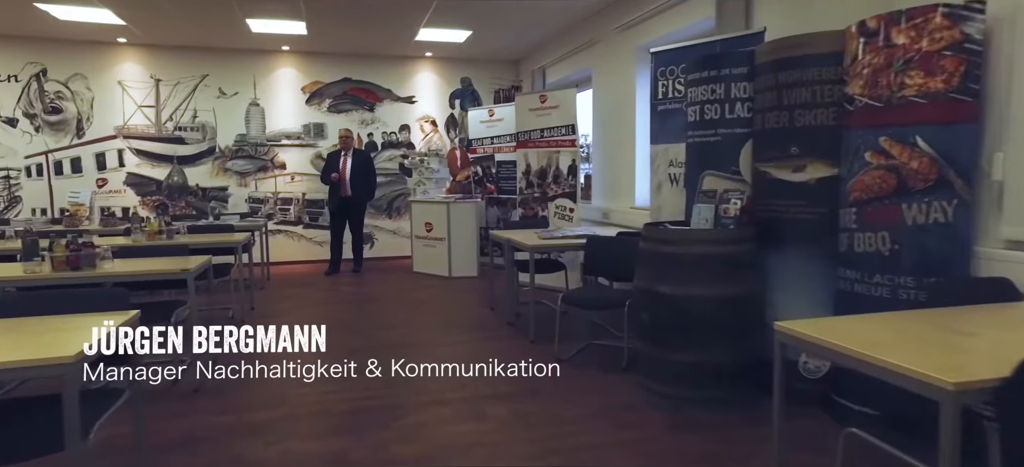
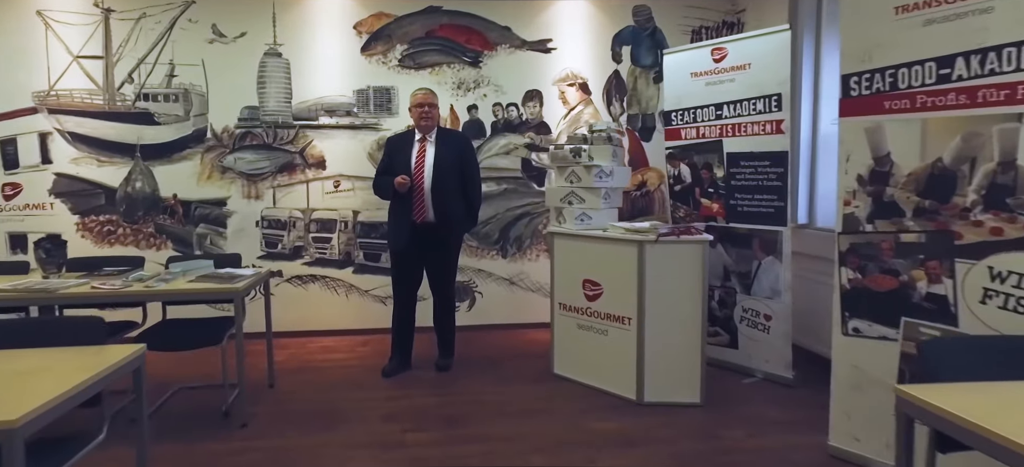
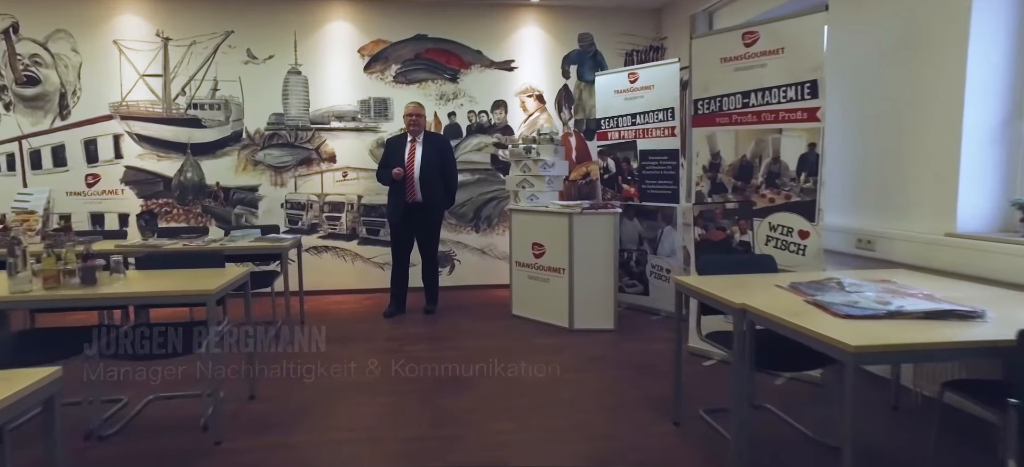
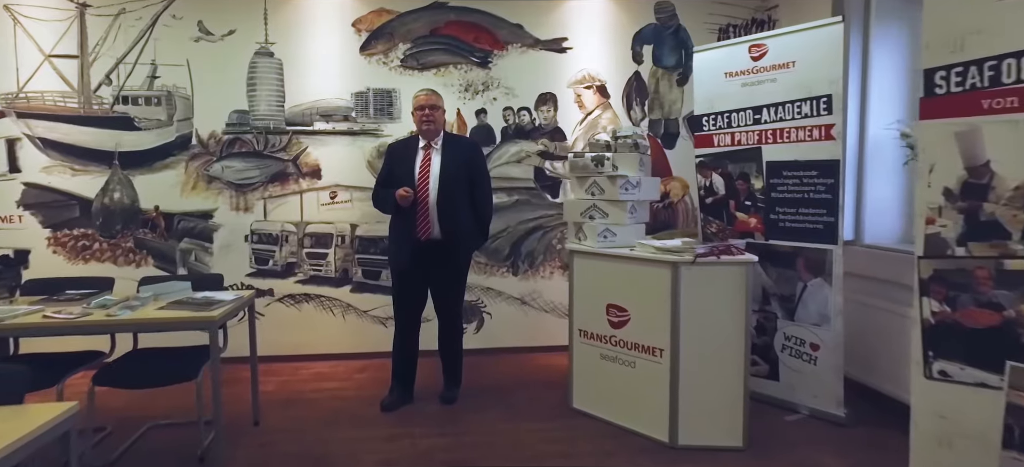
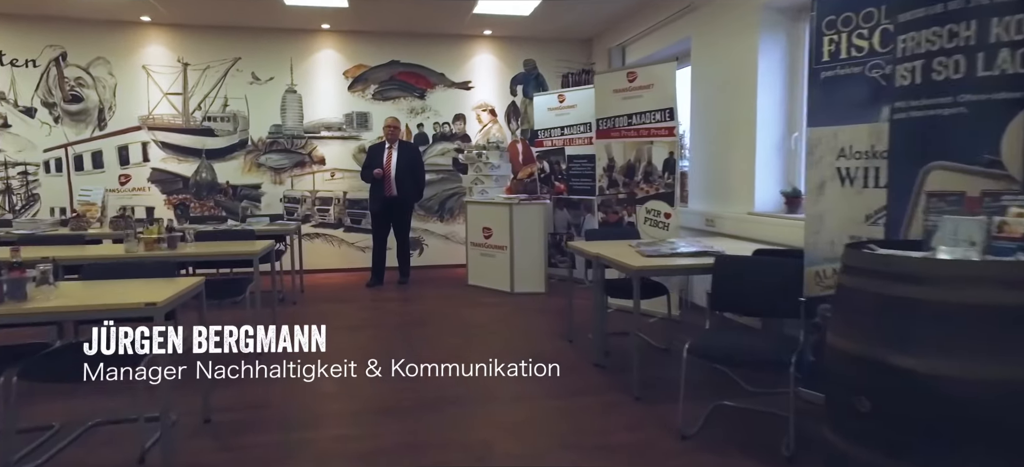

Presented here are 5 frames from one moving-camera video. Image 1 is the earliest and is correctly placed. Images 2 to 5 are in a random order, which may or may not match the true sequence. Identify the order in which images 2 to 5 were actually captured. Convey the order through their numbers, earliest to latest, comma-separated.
5, 3, 2, 4
